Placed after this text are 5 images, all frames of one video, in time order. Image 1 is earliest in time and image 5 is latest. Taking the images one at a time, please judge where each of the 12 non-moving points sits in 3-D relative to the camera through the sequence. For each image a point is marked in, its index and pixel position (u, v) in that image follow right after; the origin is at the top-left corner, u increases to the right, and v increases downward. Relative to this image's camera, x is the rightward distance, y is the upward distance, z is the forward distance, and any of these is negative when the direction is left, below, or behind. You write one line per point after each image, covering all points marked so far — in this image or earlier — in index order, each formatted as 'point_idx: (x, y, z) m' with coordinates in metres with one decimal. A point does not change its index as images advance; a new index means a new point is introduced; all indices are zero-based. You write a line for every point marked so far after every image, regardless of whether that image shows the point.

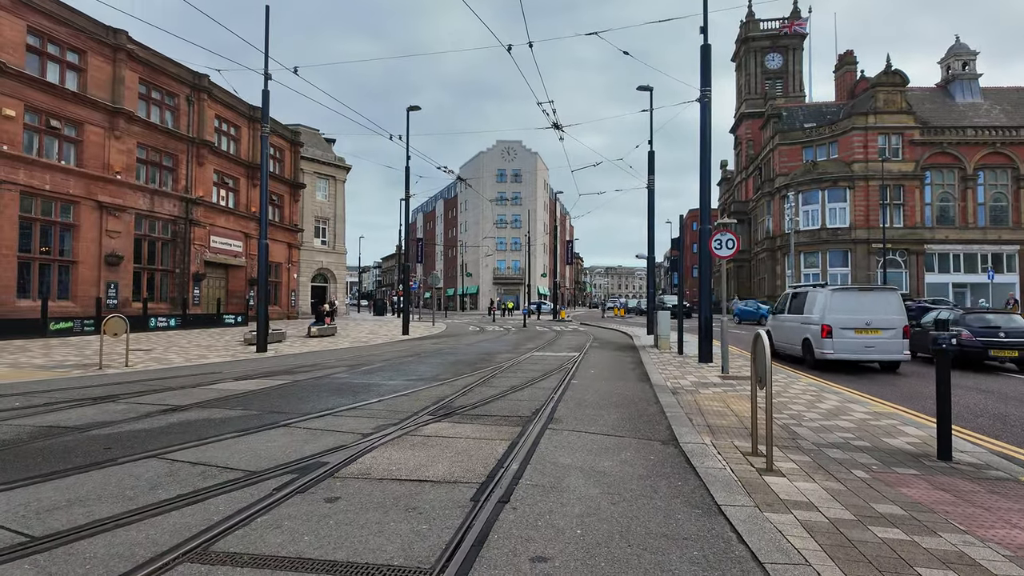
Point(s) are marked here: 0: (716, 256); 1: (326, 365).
0: (+3.9, +0.6, +11.4) m
1: (-3.9, -1.6, +12.5) m
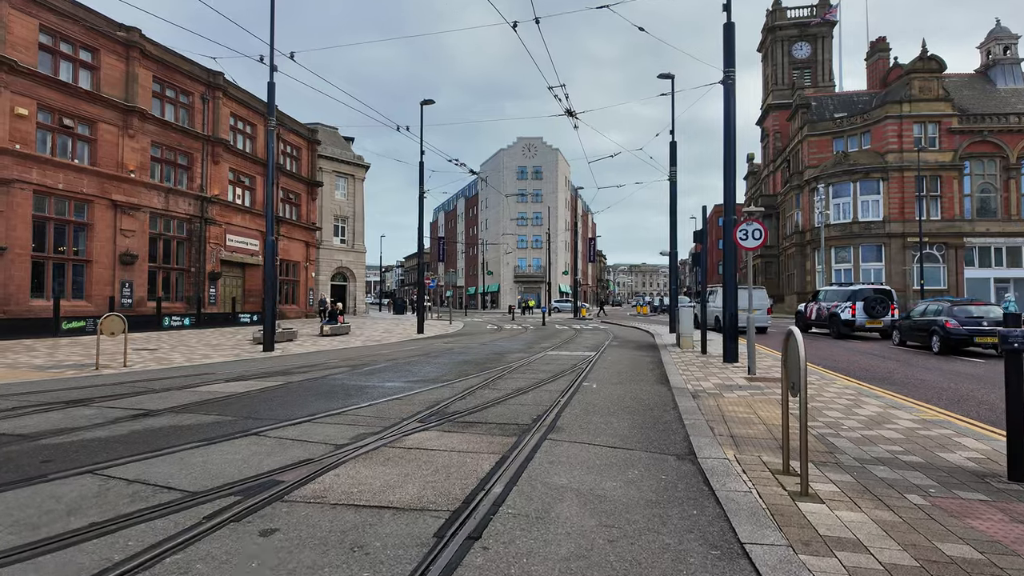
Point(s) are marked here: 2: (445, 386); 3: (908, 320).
0: (+4.0, +0.7, +10.5) m
1: (-3.7, -1.6, +12.0) m
2: (-1.0, -1.4, +8.6) m
3: (+12.4, -1.0, +19.0) m
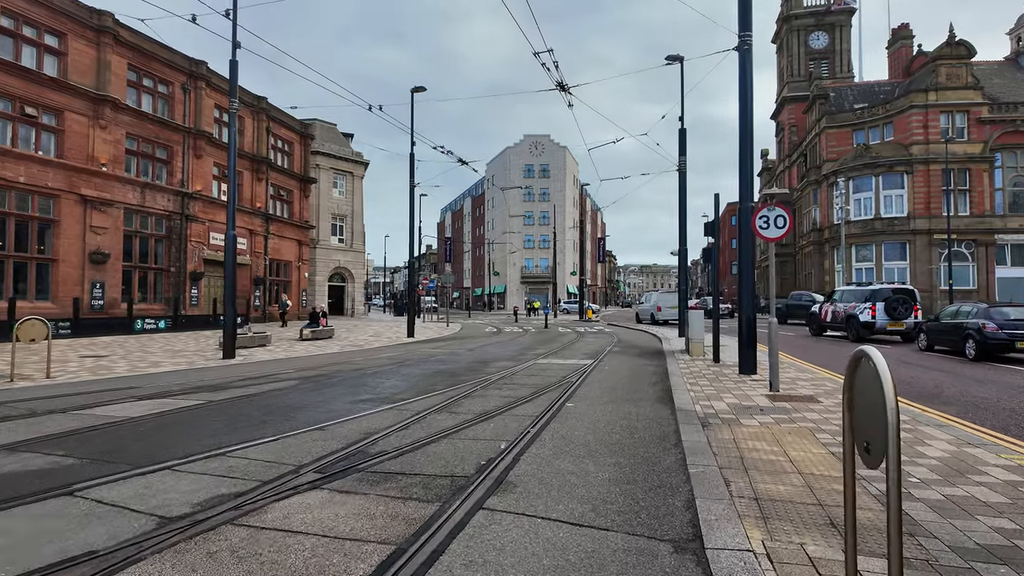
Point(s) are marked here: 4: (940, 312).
0: (+3.7, +0.7, +8.8) m
1: (-4.0, -1.6, +10.4) m
2: (-1.4, -1.4, +6.9) m
3: (+12.2, -1.0, +17.1) m
4: (+12.3, -0.7, +17.1) m
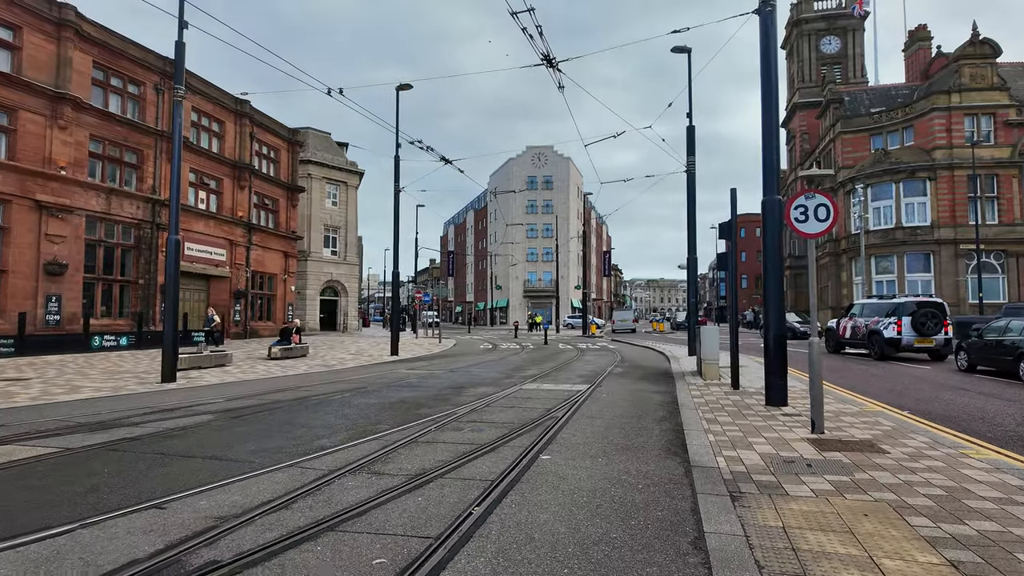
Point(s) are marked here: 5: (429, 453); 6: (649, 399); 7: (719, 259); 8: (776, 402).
0: (+3.3, +0.6, +6.9) m
1: (-4.4, -1.7, +8.5) m
2: (-1.8, -1.5, +5.0) m
3: (+11.9, -1.3, +15.1) m
4: (+12.0, -1.0, +15.1) m
5: (-0.8, -1.5, +5.4) m
6: (+2.1, -1.7, +9.3) m
7: (+5.1, +0.7, +14.6) m
8: (+3.6, -1.5, +8.1) m
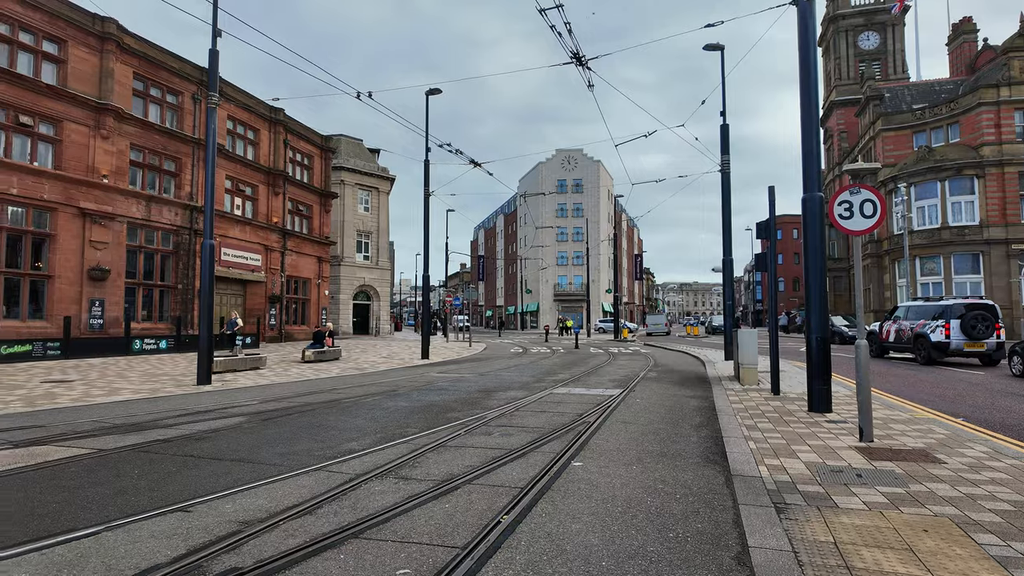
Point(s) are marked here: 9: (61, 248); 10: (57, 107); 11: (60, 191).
0: (+3.6, +0.6, +6.6) m
1: (-4.0, -1.8, +8.6) m
2: (-1.5, -1.5, +5.0) m
3: (+12.6, -1.4, +14.3) m
4: (+12.8, -1.0, +14.3) m
5: (-0.5, -1.5, +5.3) m
6: (+2.6, -1.8, +9.0) m
7: (+5.8, +0.6, +14.1) m
8: (+4.0, -1.5, +7.7) m
9: (-14.5, +1.3, +19.1) m
10: (-14.6, +5.8, +19.1) m
11: (-14.5, +3.1, +19.1) m
